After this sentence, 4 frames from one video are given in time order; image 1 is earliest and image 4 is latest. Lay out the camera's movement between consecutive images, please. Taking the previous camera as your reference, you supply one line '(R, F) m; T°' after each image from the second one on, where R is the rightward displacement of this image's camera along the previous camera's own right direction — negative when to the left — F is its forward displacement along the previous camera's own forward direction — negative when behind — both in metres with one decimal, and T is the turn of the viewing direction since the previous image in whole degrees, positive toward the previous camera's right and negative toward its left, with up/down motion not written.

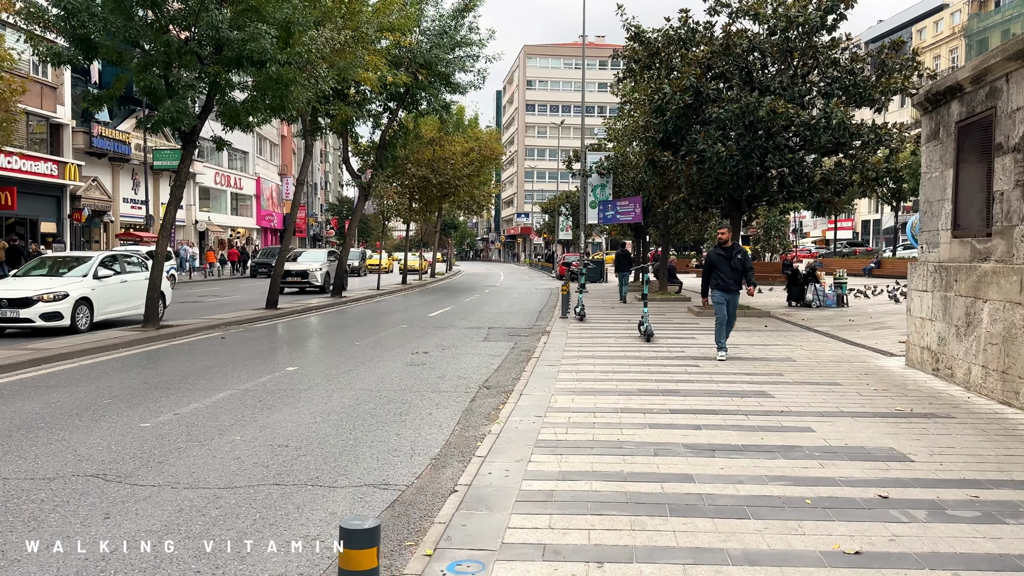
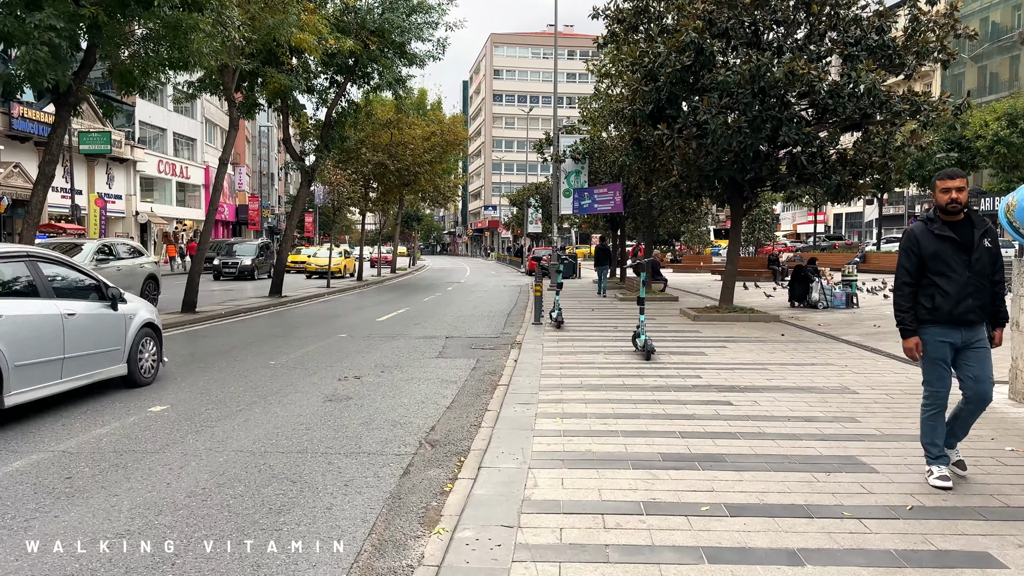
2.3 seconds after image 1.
(+0.1, +2.7) m; +2°
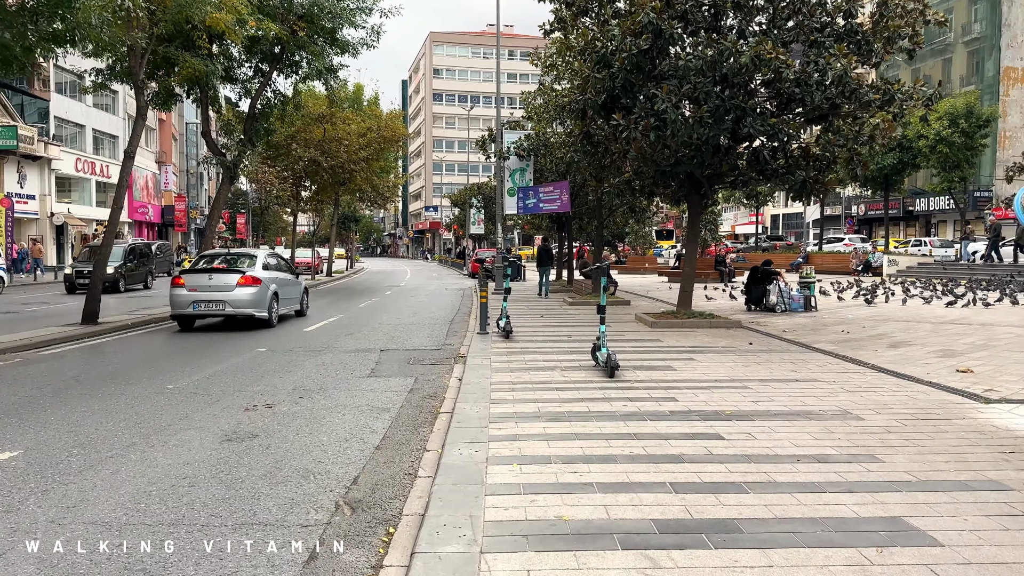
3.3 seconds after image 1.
(0.0, +1.3) m; +4°
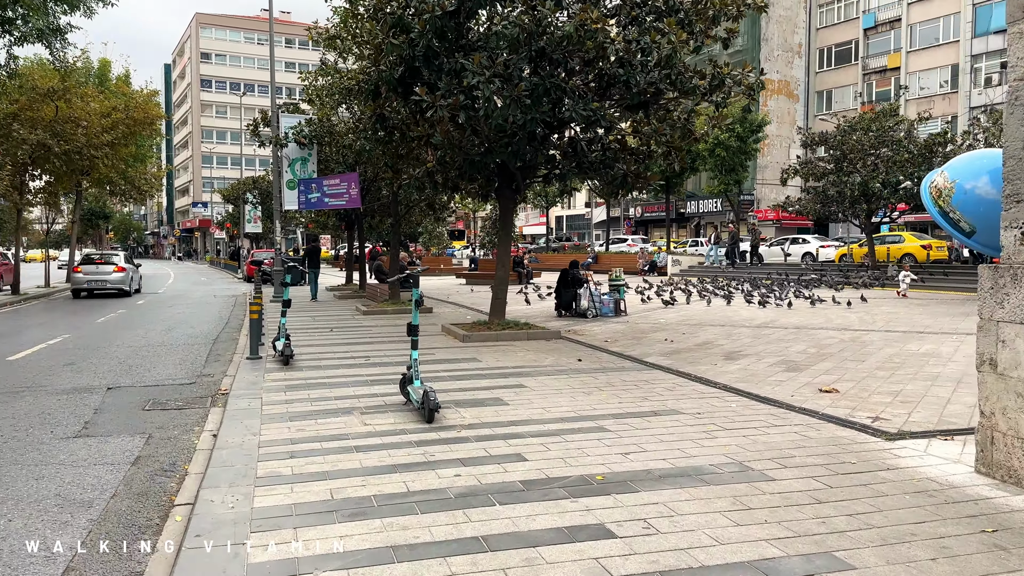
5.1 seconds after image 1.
(+0.1, +2.0) m; +15°
